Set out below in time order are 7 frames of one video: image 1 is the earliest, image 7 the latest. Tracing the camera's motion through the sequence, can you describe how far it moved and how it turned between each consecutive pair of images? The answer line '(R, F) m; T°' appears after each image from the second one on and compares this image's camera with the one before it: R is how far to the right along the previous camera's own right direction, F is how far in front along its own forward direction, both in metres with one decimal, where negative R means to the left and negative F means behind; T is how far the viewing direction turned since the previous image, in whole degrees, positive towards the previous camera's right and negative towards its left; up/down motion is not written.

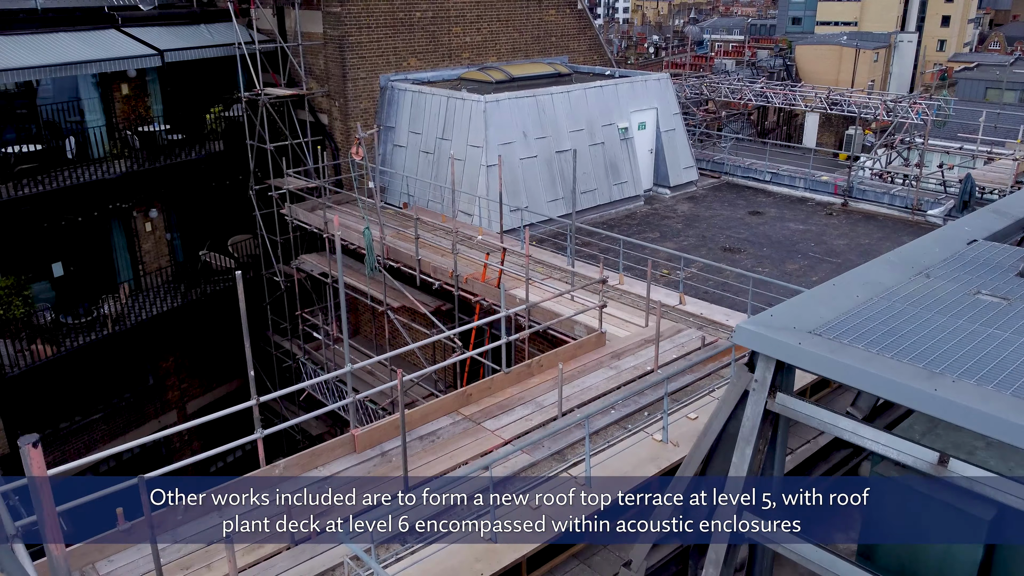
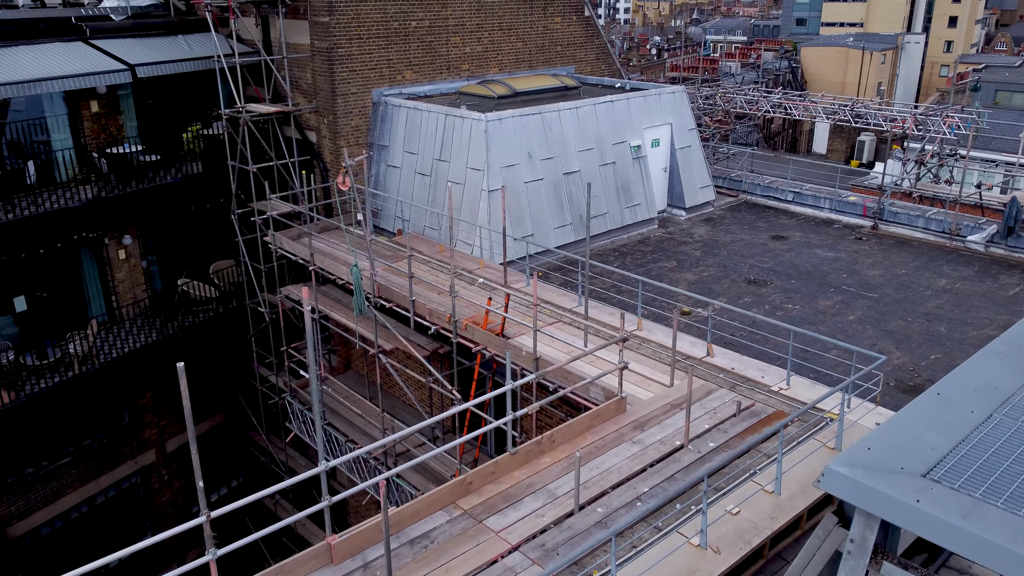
(-0.1, +1.3) m; 0°
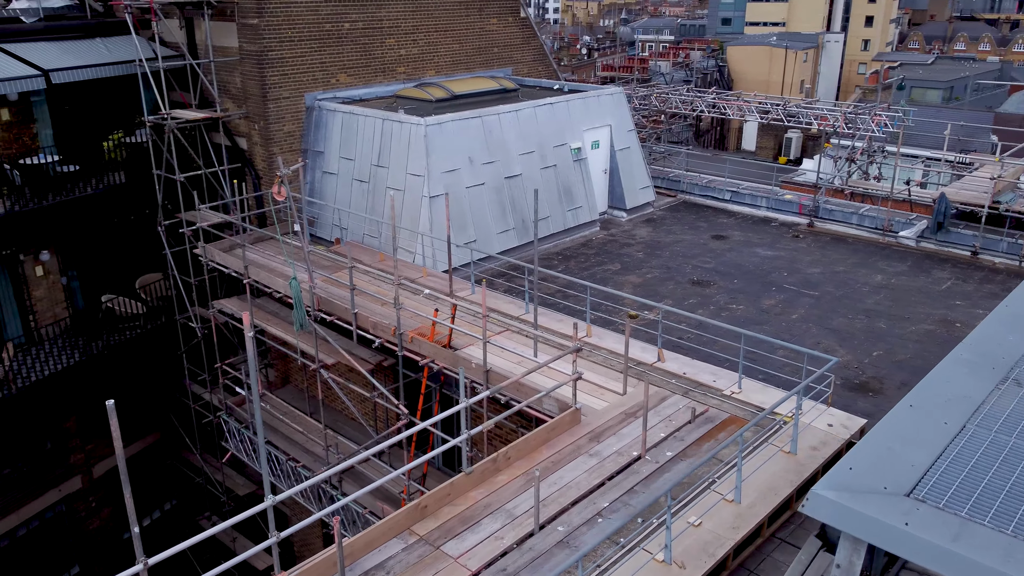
(-0.1, +0.3) m; +4°
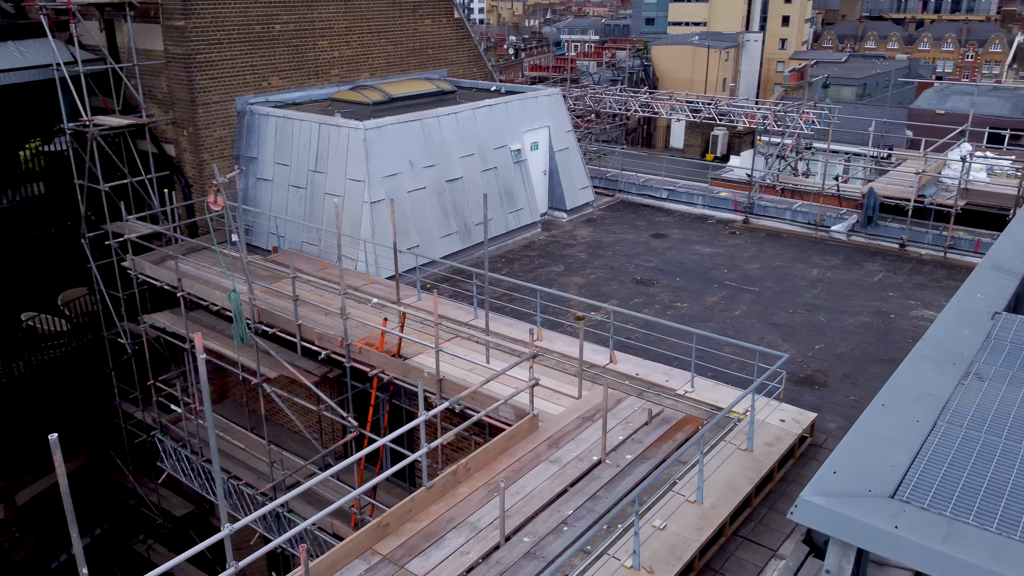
(-0.2, +0.1) m; +5°
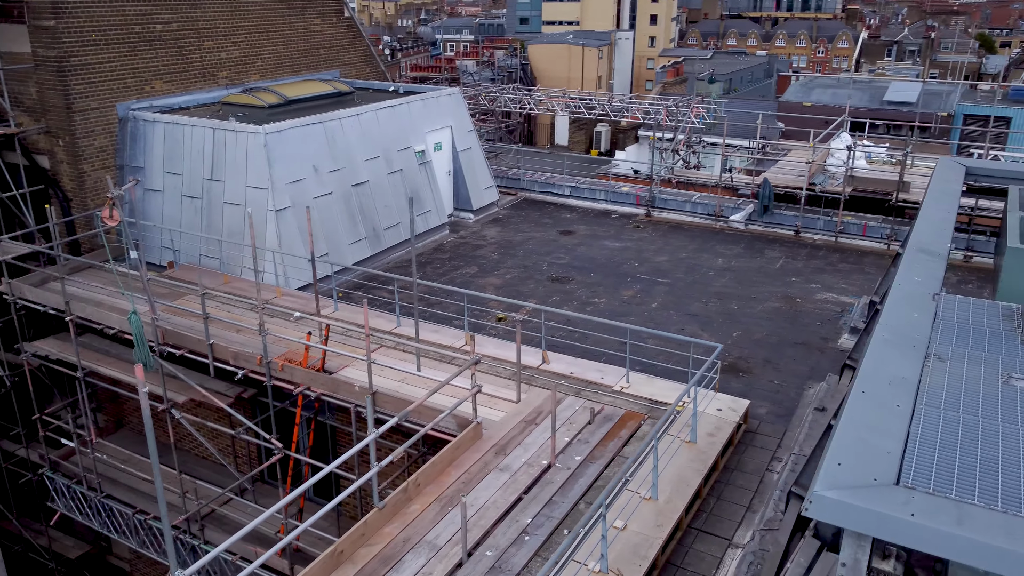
(-0.5, +0.3) m; +8°
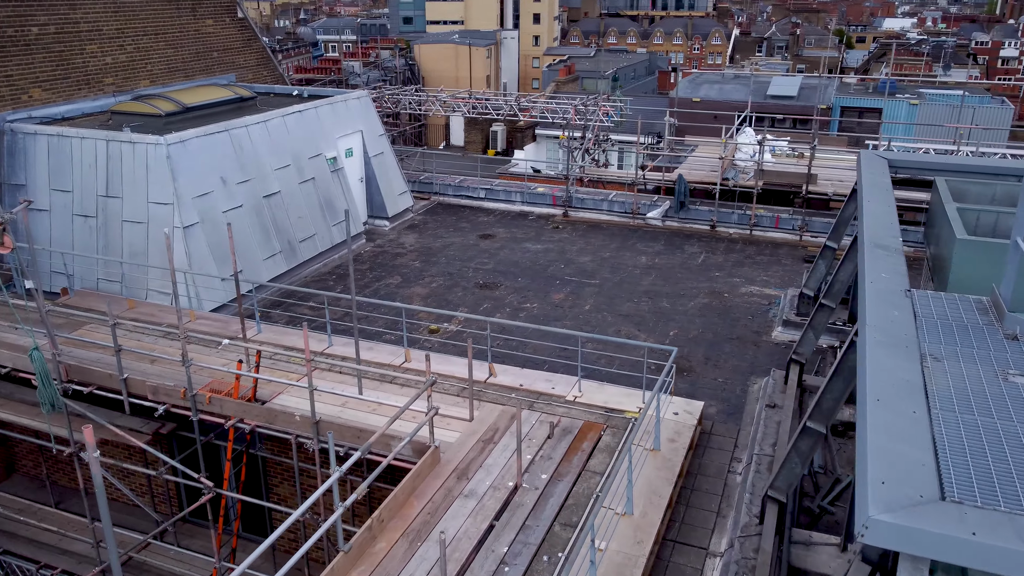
(-0.6, +0.4) m; +8°
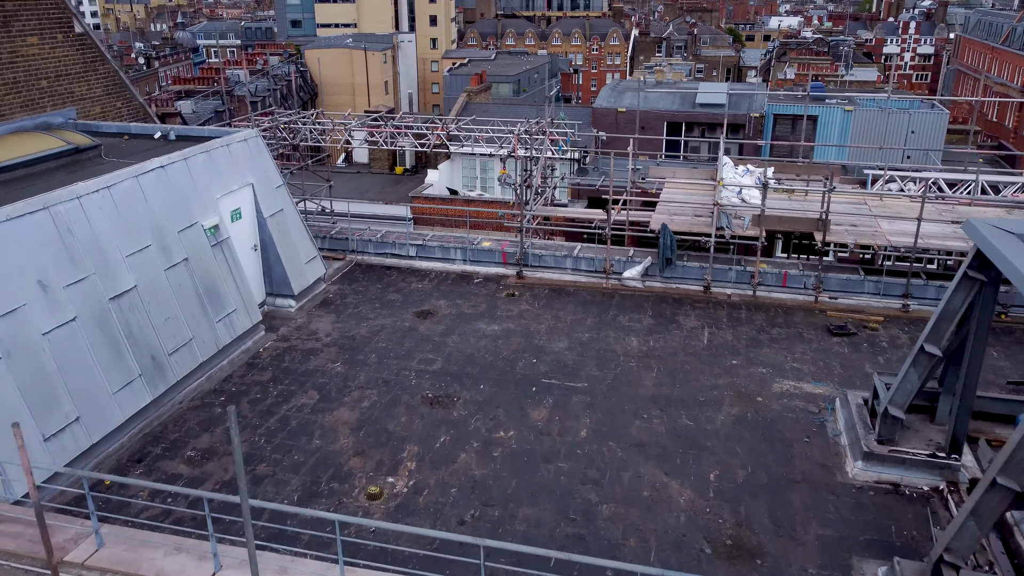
(-0.6, +3.6) m; +7°
